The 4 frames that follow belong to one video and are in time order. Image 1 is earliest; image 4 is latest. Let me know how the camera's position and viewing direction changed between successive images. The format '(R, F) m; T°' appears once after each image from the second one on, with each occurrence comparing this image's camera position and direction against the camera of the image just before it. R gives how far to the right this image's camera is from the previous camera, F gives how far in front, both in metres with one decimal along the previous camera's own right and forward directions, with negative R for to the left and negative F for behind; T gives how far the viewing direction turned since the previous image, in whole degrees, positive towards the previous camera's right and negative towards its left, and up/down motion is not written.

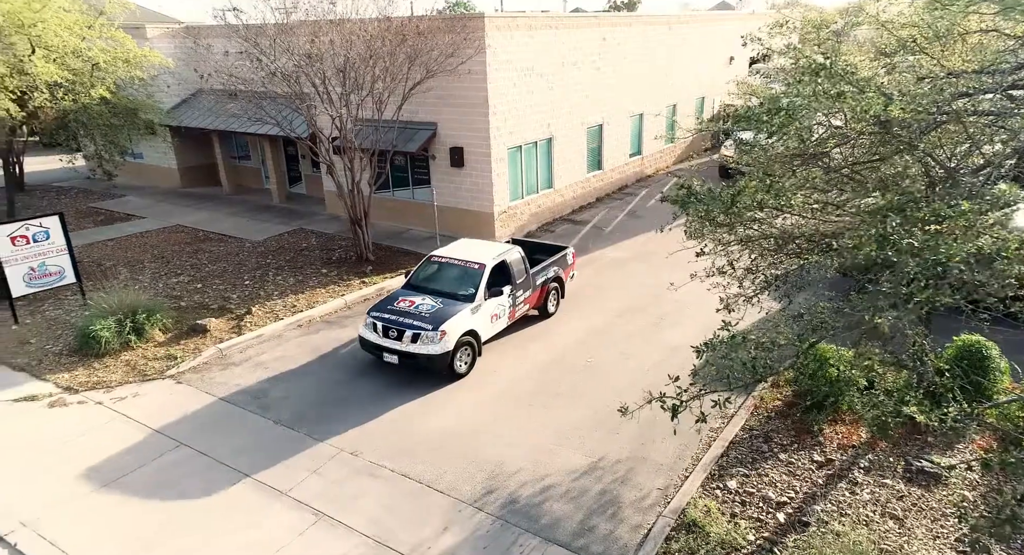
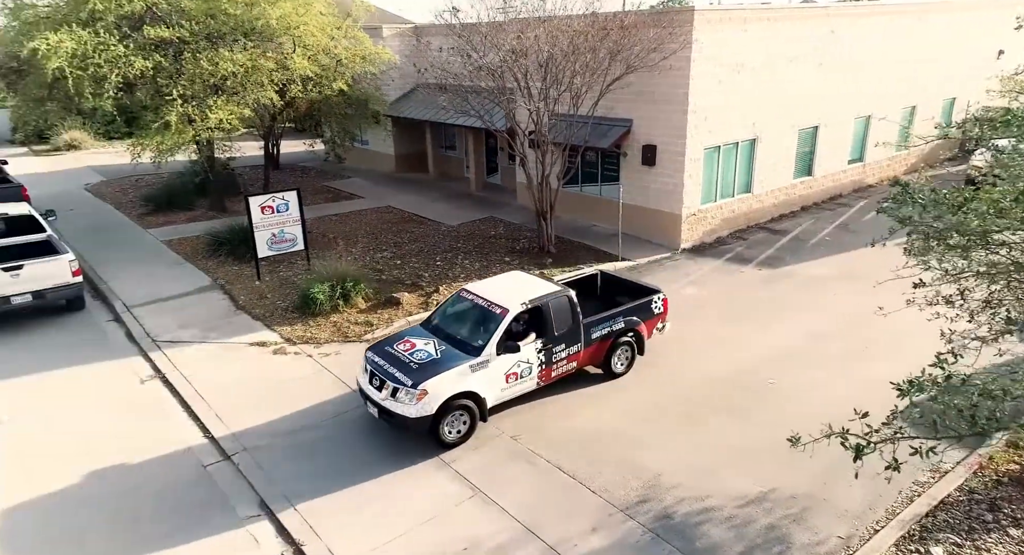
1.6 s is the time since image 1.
(+0.4, +0.1) m; -18°
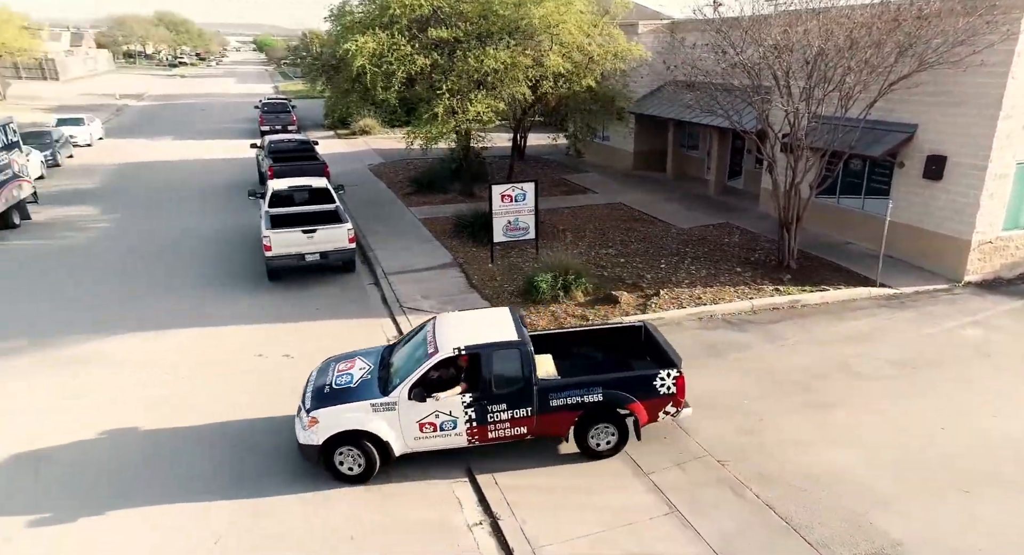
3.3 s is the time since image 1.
(+0.3, +0.2) m; -21°
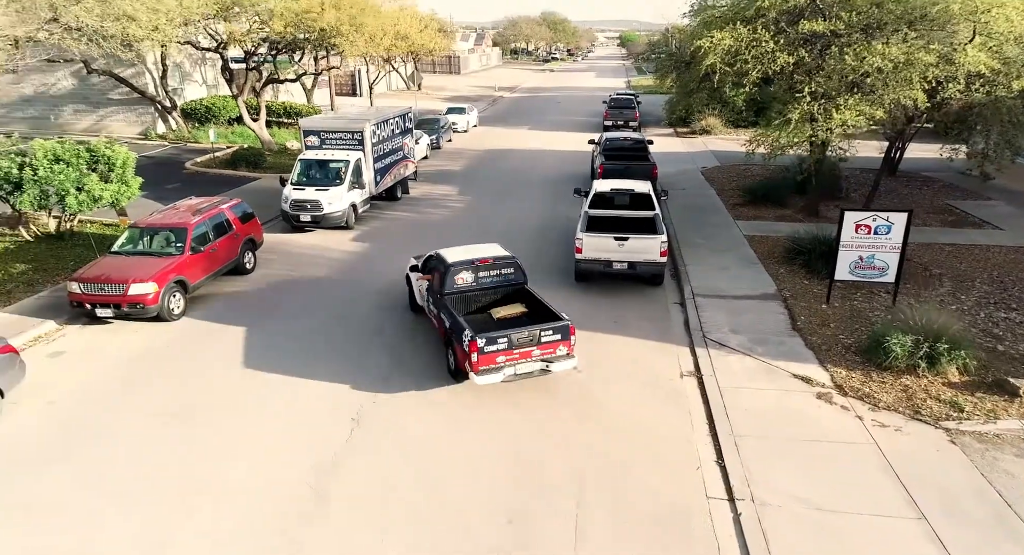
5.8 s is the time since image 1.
(0.0, +1.2) m; -28°
